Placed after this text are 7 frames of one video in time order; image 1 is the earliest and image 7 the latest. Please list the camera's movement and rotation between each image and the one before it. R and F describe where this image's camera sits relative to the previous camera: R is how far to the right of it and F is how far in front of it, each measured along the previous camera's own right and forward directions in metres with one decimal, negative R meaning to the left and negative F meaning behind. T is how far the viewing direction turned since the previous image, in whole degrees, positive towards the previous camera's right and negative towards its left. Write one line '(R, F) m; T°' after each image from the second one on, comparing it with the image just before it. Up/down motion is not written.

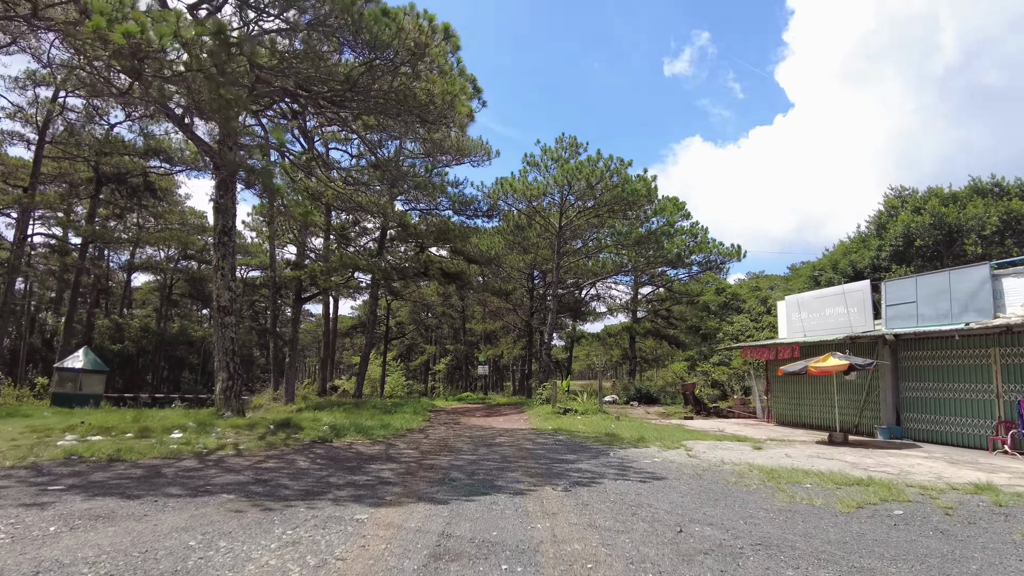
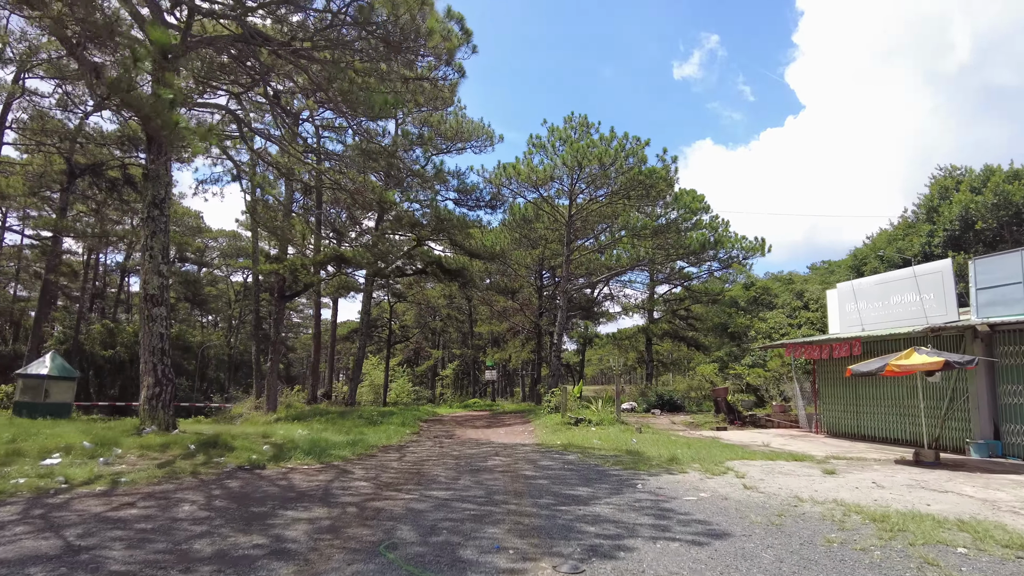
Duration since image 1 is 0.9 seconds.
(+0.2, +1.8) m; -1°
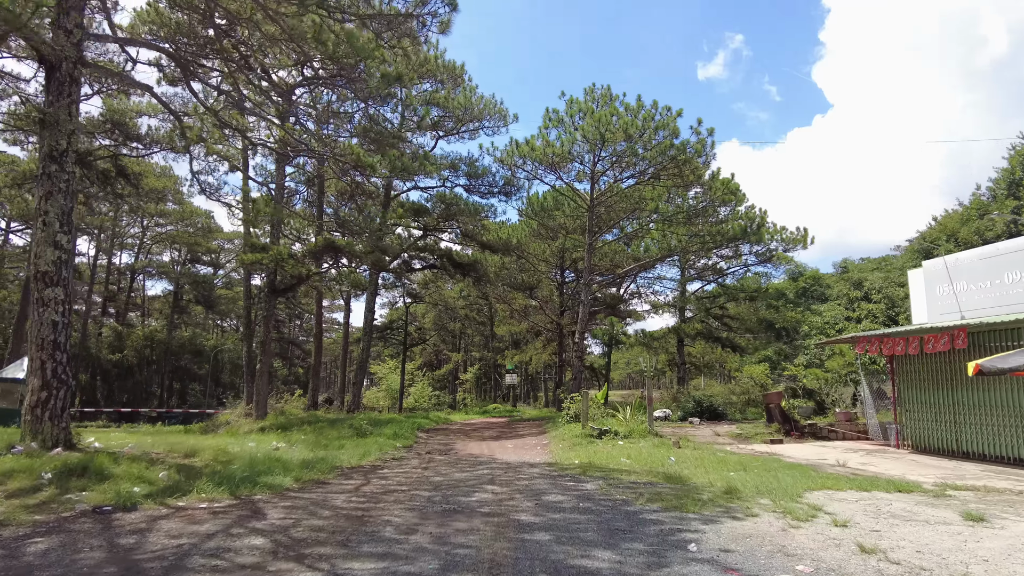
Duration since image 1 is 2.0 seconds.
(+0.2, +1.8) m; -2°
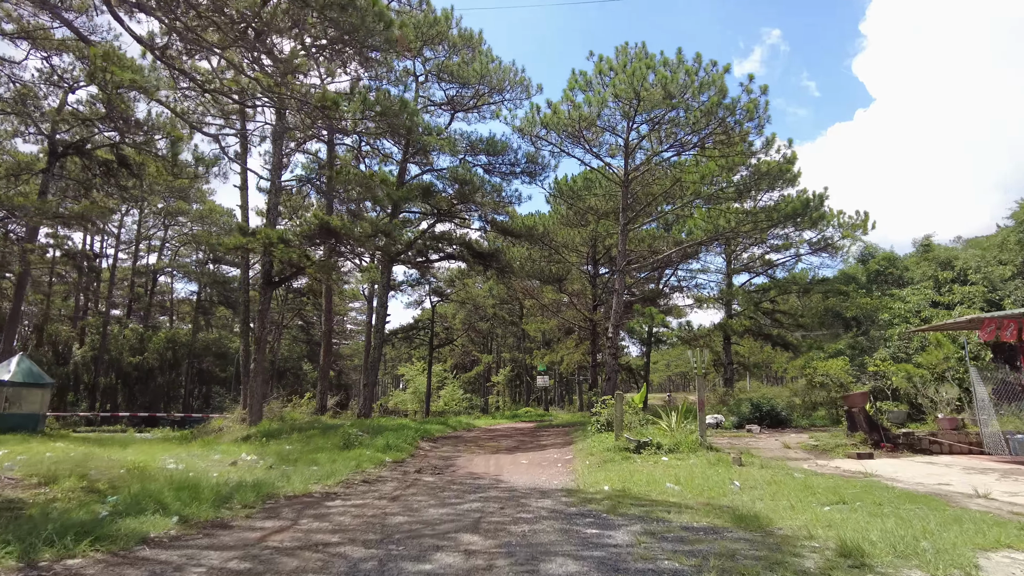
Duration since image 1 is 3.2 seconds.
(+0.3, +1.8) m; -3°
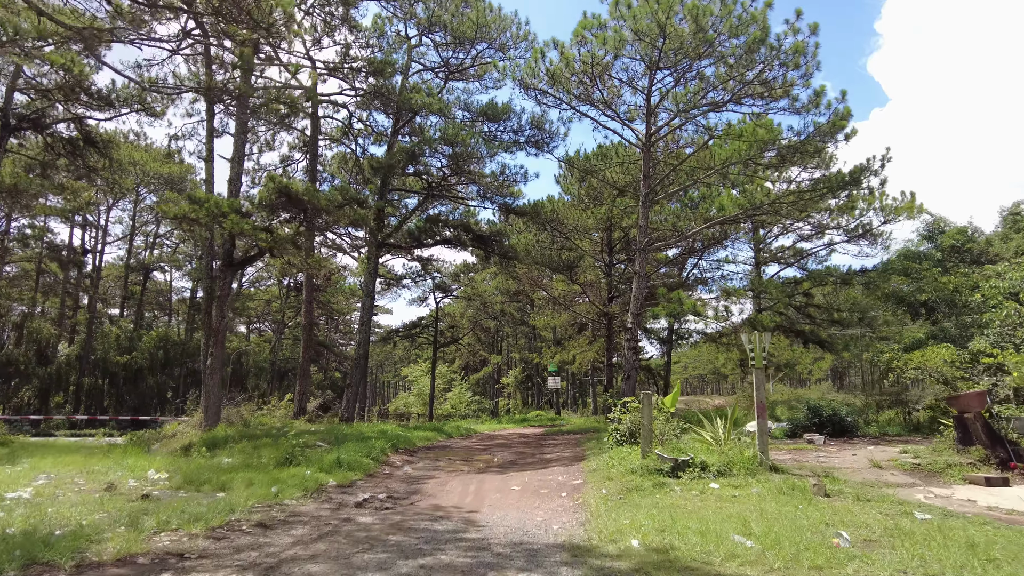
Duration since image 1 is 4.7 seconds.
(+0.2, +2.0) m; -1°
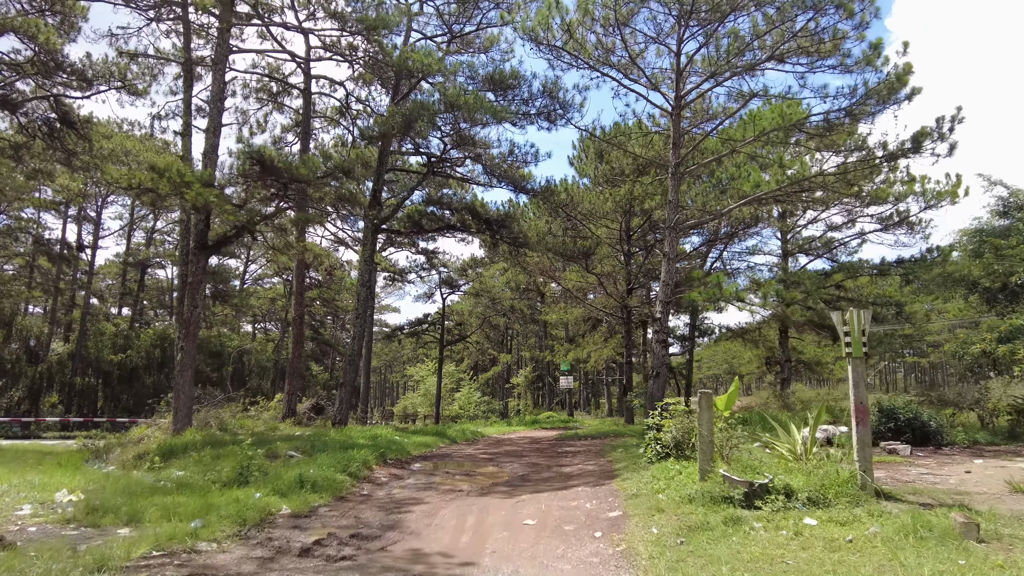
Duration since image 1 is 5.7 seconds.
(0.0, +1.4) m; -1°
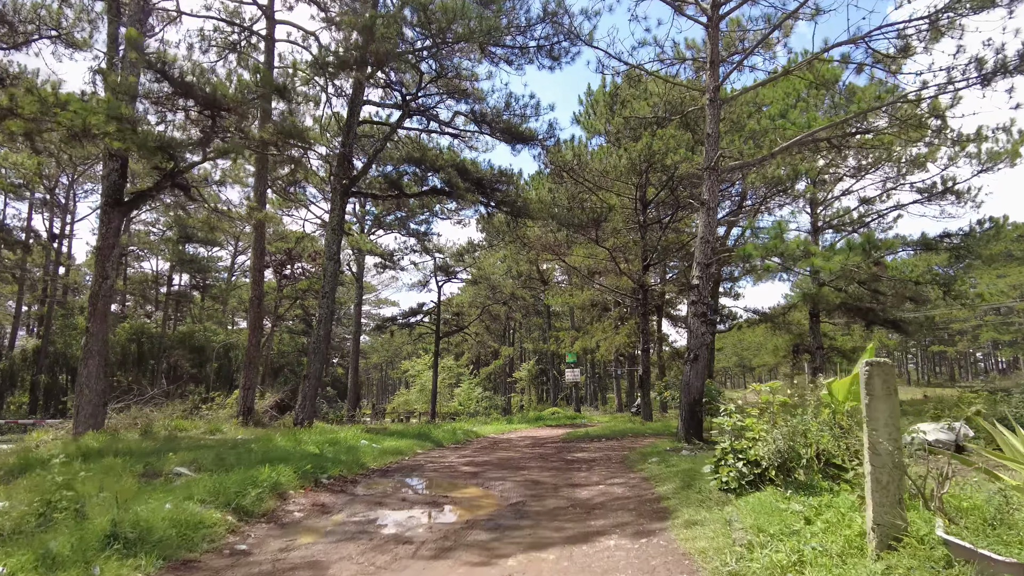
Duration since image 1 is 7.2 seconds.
(+0.1, +2.2) m; 0°
